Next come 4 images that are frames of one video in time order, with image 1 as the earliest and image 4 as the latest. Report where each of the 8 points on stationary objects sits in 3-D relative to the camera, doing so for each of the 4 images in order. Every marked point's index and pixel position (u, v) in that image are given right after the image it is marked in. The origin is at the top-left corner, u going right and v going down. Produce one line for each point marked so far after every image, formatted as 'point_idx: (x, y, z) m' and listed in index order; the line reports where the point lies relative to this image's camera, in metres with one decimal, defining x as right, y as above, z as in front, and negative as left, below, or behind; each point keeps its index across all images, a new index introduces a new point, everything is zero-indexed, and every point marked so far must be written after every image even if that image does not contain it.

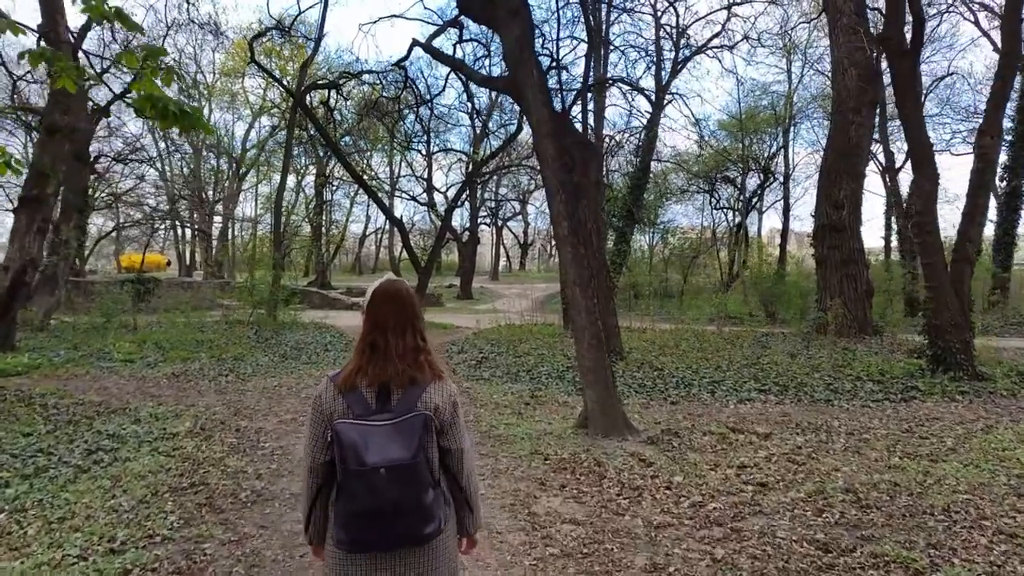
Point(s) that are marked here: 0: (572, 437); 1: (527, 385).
0: (+0.5, -1.4, +6.8) m
1: (+0.2, -1.4, +10.5) m
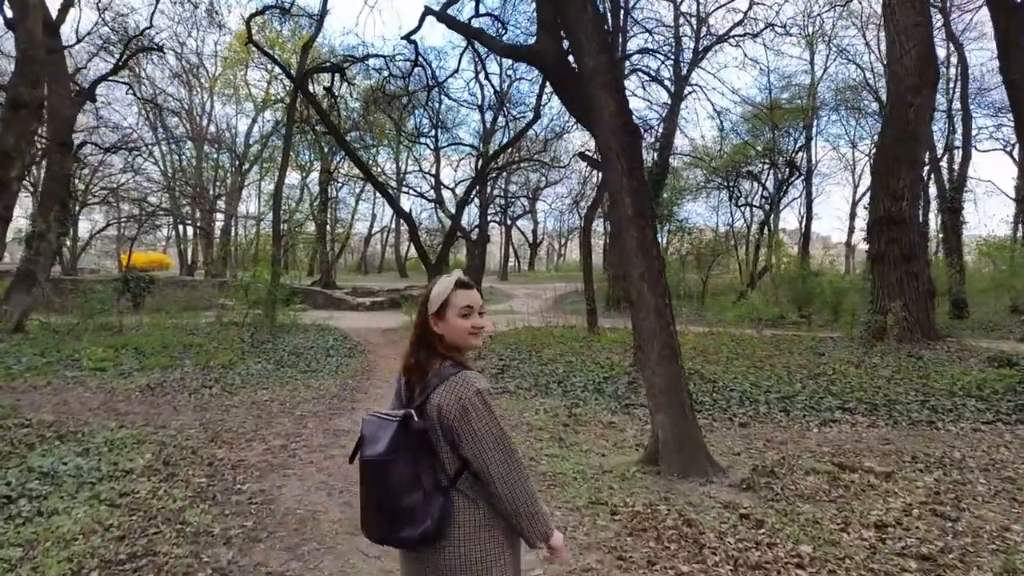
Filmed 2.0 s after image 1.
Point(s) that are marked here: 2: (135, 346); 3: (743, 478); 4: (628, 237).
0: (+0.9, -1.4, +5.2) m
1: (+0.6, -1.4, +9.0) m
2: (-6.4, -1.0, +12.3) m
3: (+1.7, -1.4, +5.3) m
4: (+0.9, +0.4, +5.5) m
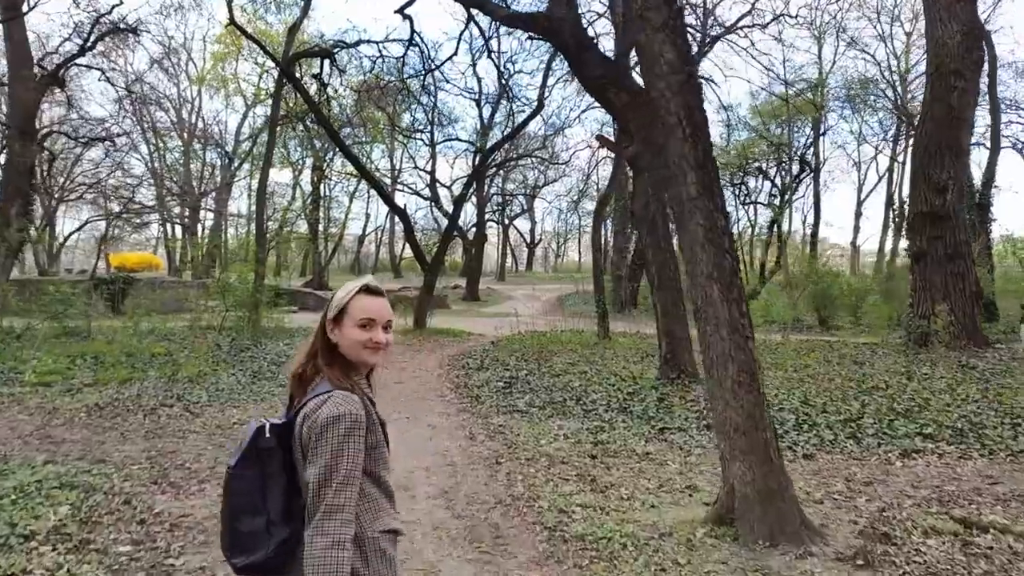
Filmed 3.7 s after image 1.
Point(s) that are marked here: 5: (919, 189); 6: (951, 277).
0: (+1.1, -1.4, +3.9) m
1: (+0.7, -1.4, +7.7) m
2: (-6.2, -1.0, +10.9) m
3: (+1.8, -1.4, +4.0) m
4: (+1.0, +0.4, +4.1) m
5: (+7.4, +1.8, +13.3) m
6: (+7.8, +0.2, +12.9) m
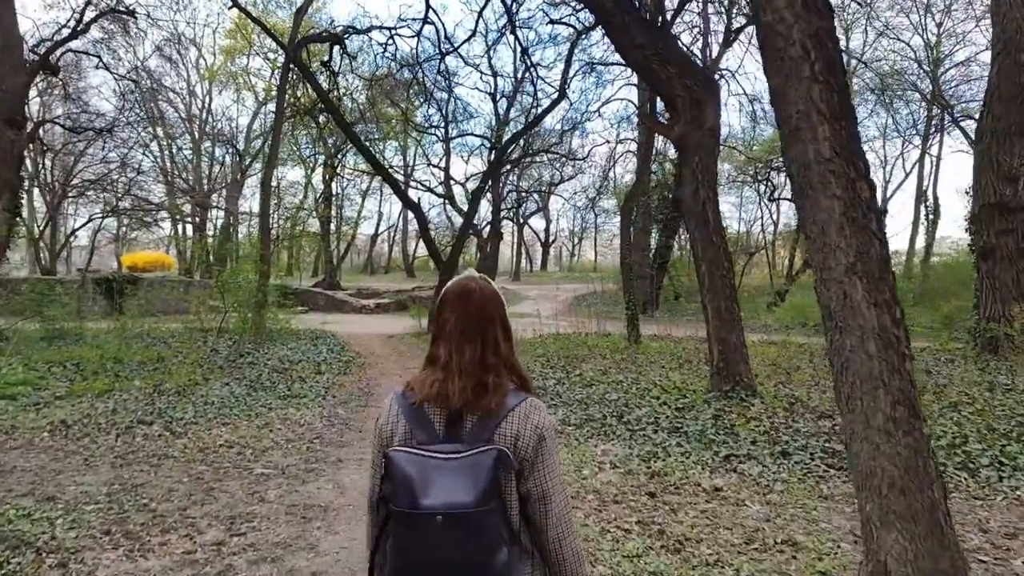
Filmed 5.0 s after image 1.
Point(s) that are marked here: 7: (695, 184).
0: (+1.3, -1.4, +2.7) m
1: (+1.0, -1.4, +6.5) m
2: (-5.9, -1.0, +9.9) m
3: (+2.0, -1.4, +2.8) m
4: (+1.3, +0.4, +3.0) m
5: (+7.8, +1.8, +12.0) m
6: (+8.2, +0.2, +11.7) m
7: (+2.1, +1.2, +8.2) m
